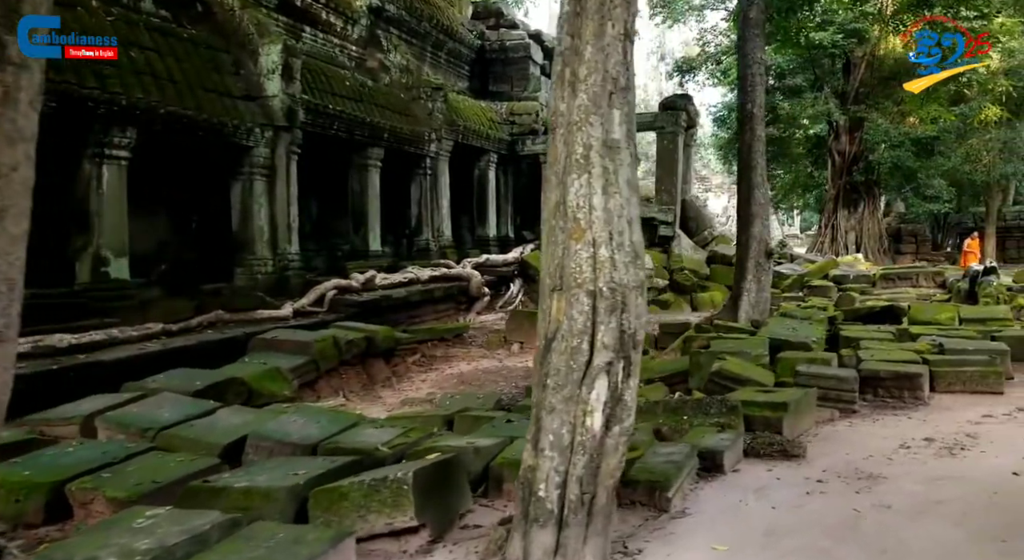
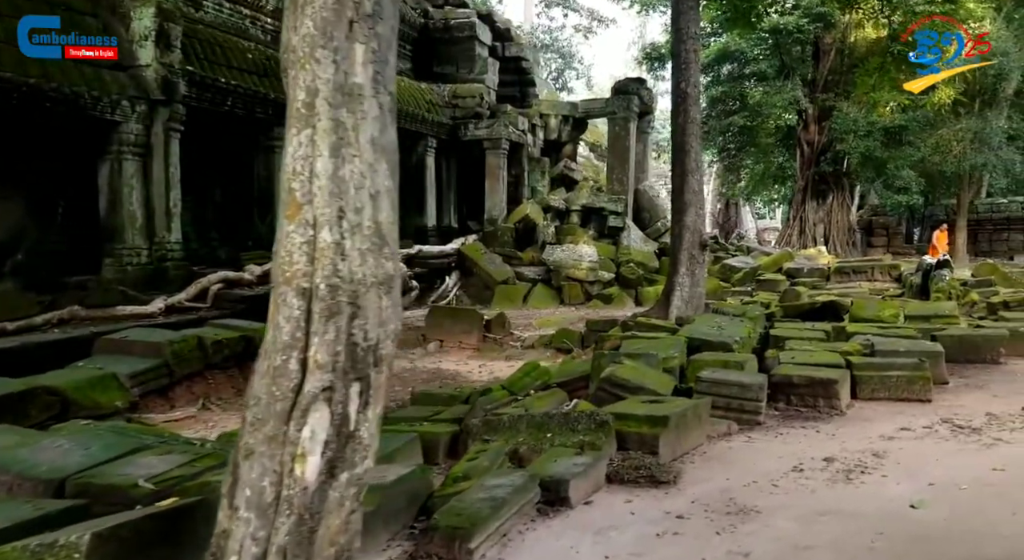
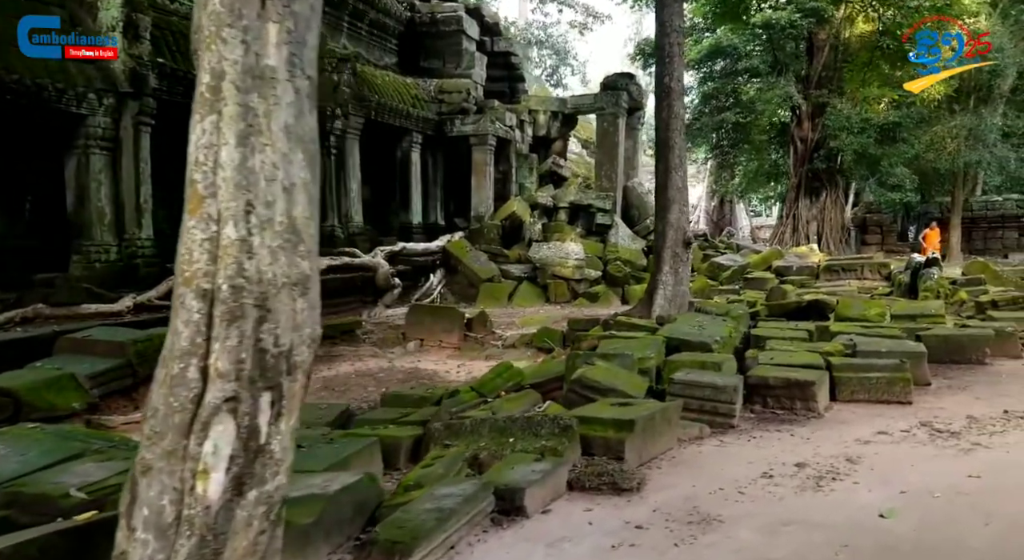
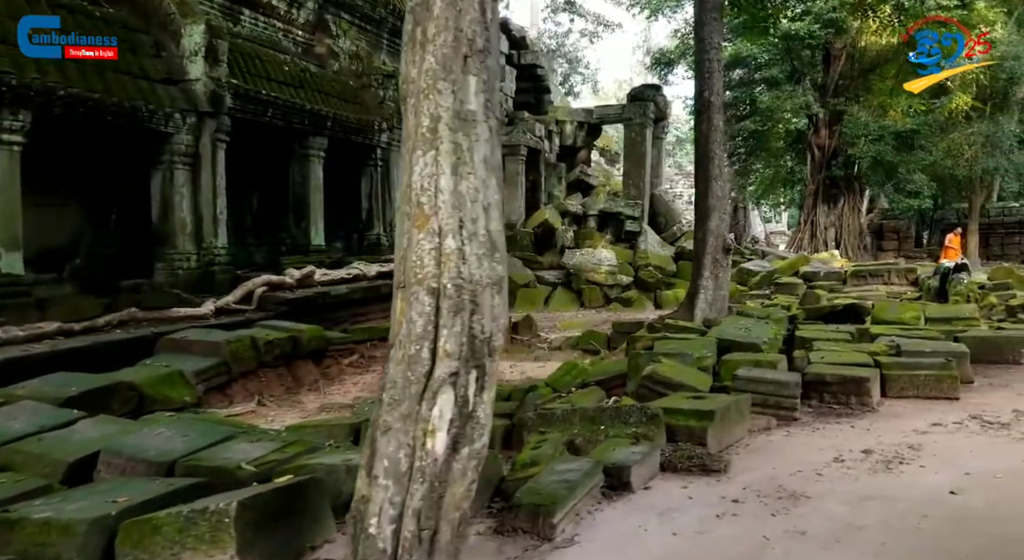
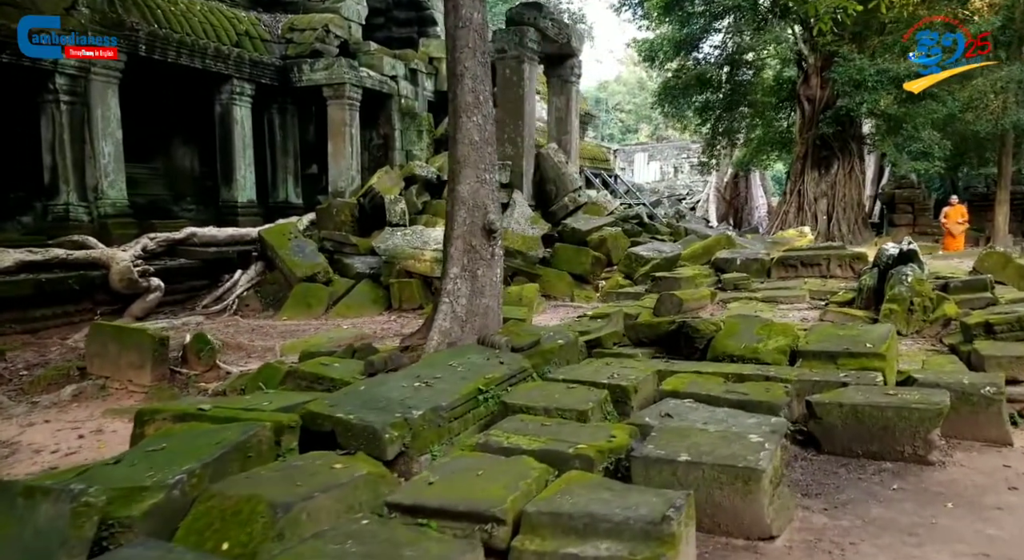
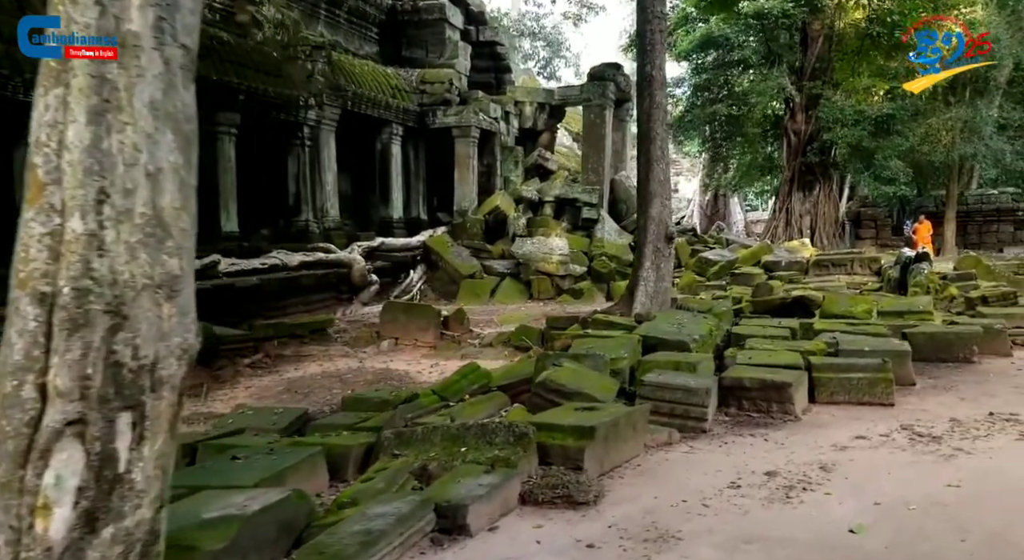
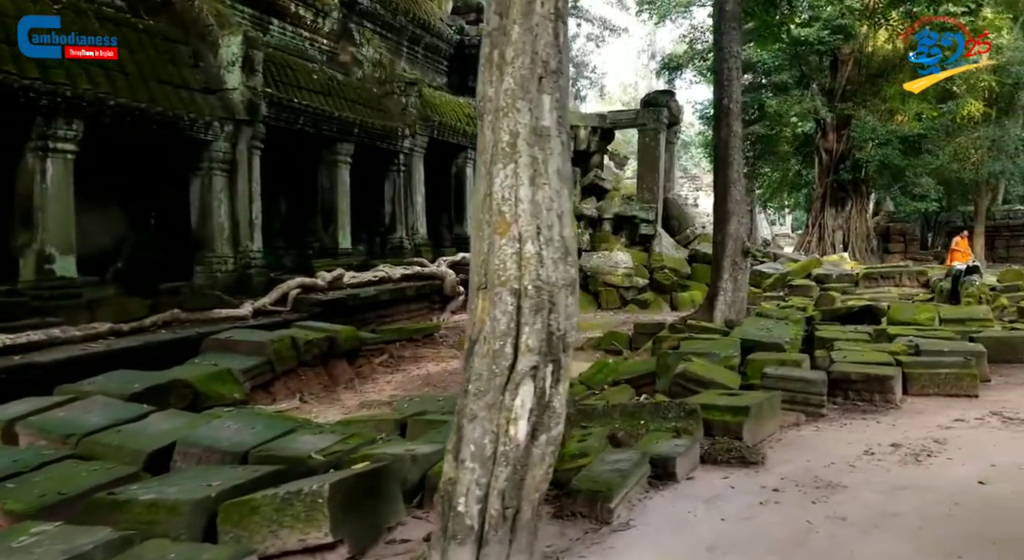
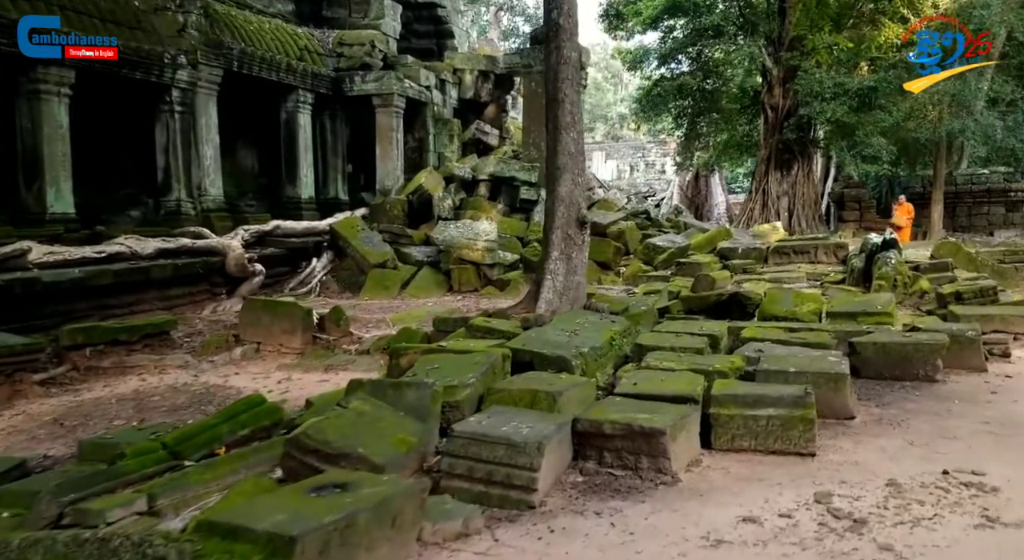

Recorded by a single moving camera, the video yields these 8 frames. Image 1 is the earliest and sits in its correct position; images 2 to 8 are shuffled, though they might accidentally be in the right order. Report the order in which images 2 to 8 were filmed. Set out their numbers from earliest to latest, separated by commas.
7, 4, 2, 3, 6, 8, 5
